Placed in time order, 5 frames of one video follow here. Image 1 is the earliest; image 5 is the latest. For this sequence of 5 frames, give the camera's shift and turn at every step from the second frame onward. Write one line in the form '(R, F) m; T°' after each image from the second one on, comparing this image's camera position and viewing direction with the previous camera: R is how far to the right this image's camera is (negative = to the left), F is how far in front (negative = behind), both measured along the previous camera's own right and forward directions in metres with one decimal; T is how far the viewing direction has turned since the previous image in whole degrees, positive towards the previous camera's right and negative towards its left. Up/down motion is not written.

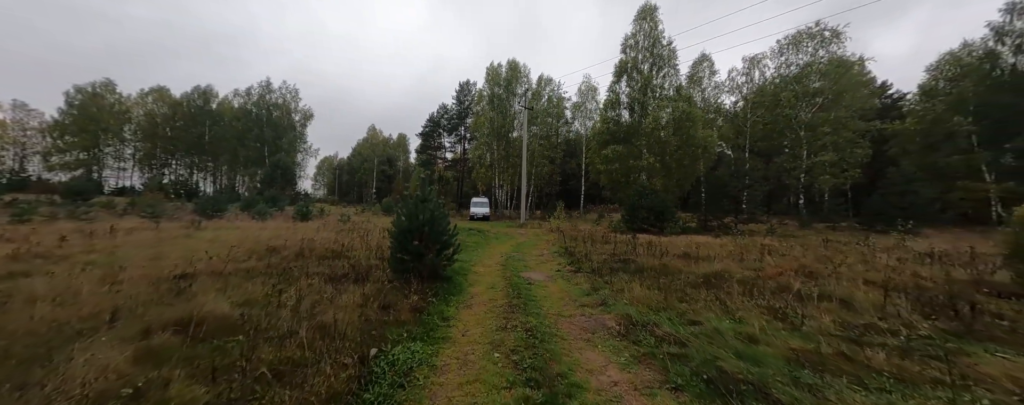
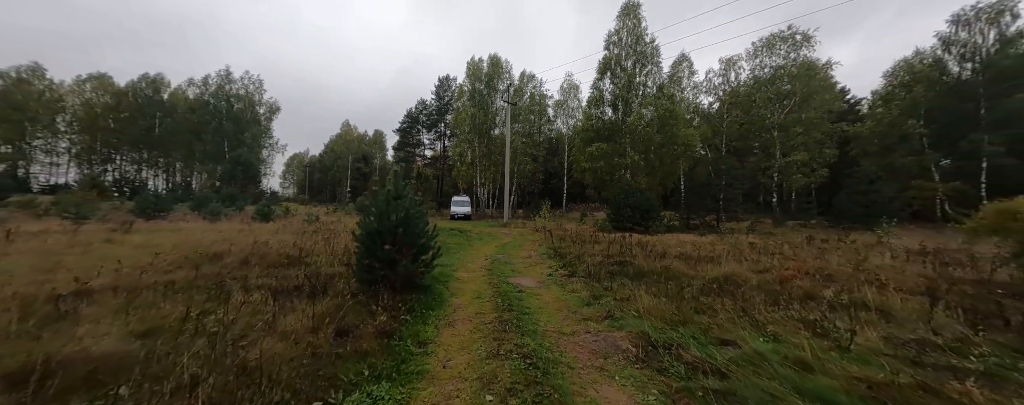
(-0.2, +1.0) m; +4°
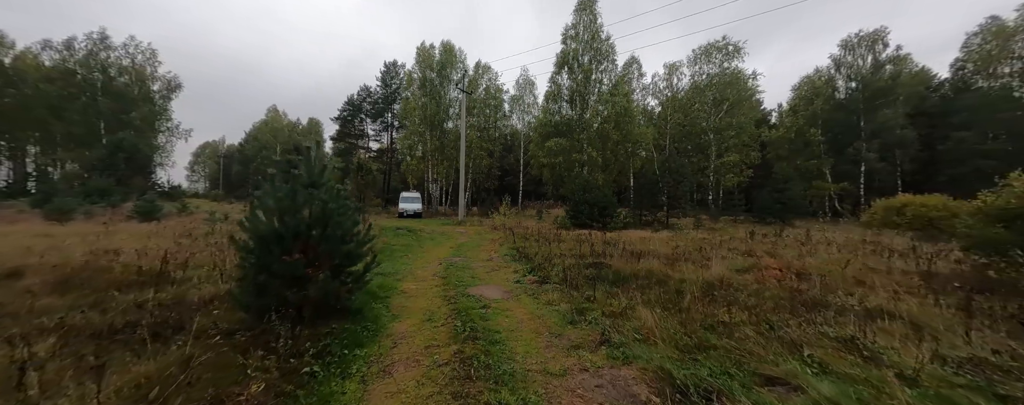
(-0.2, +1.4) m; +9°
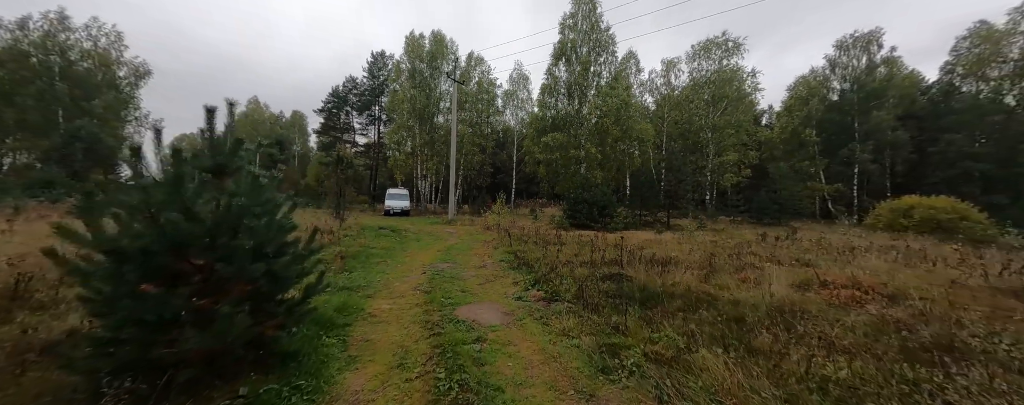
(-0.2, +1.5) m; +2°
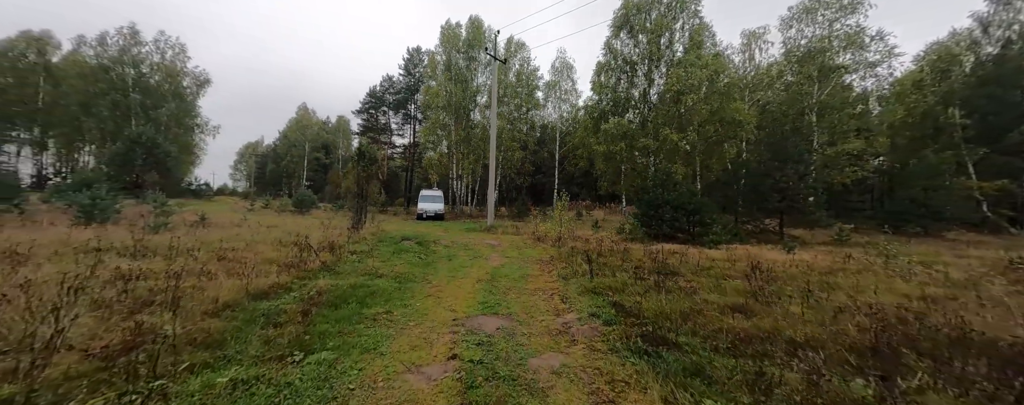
(-1.0, +4.3) m; -7°
